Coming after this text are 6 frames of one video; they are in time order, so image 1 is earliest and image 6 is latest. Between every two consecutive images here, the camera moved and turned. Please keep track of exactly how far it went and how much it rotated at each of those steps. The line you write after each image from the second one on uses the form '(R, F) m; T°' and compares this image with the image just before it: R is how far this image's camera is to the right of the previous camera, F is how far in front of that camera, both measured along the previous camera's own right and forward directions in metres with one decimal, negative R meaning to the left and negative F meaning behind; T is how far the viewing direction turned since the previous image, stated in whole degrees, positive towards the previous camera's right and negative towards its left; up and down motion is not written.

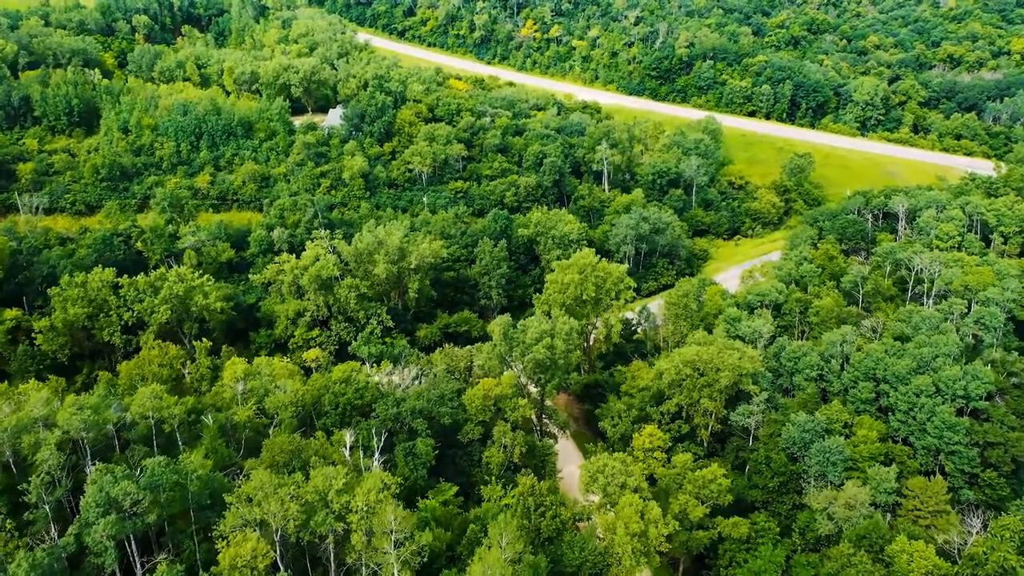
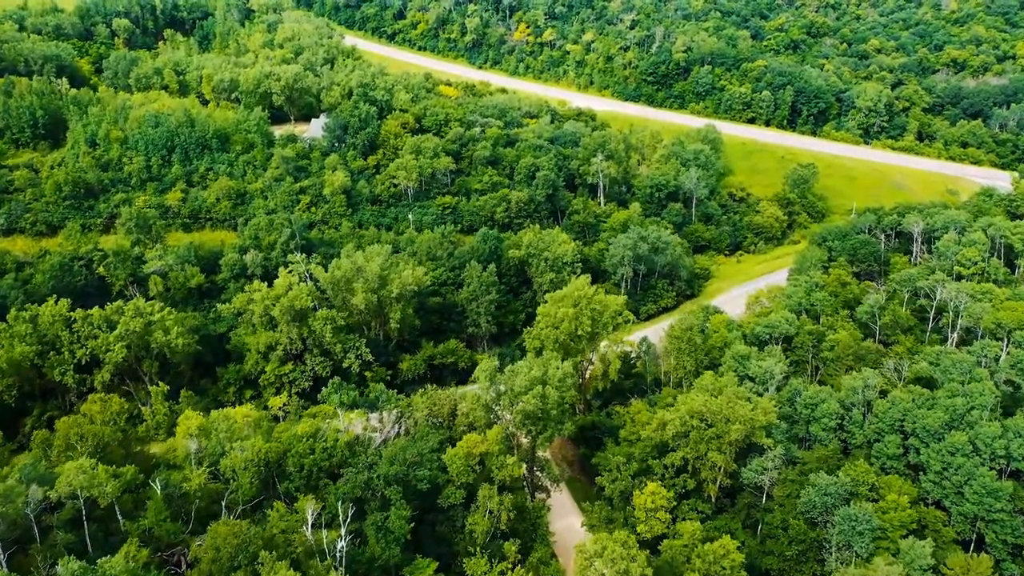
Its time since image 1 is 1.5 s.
(+0.4, +4.3) m; 0°
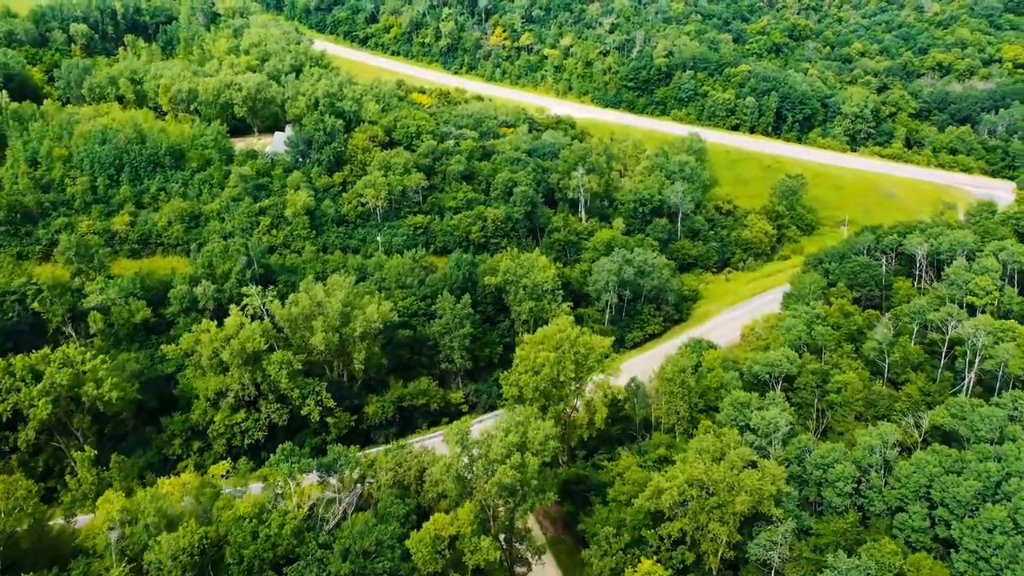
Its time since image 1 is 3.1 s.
(+0.4, +4.8) m; +1°
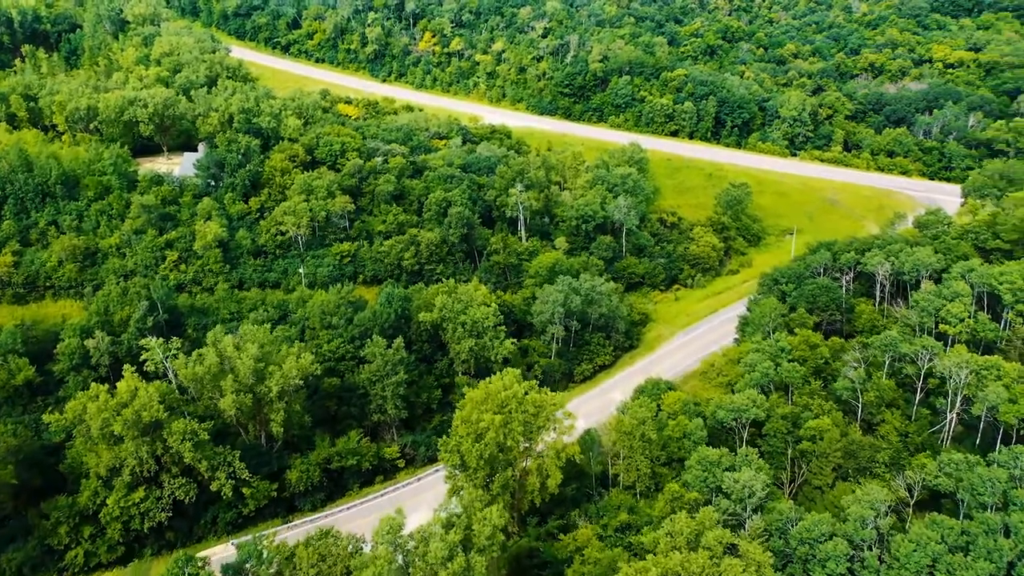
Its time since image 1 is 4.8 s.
(+0.3, +5.3) m; +4°
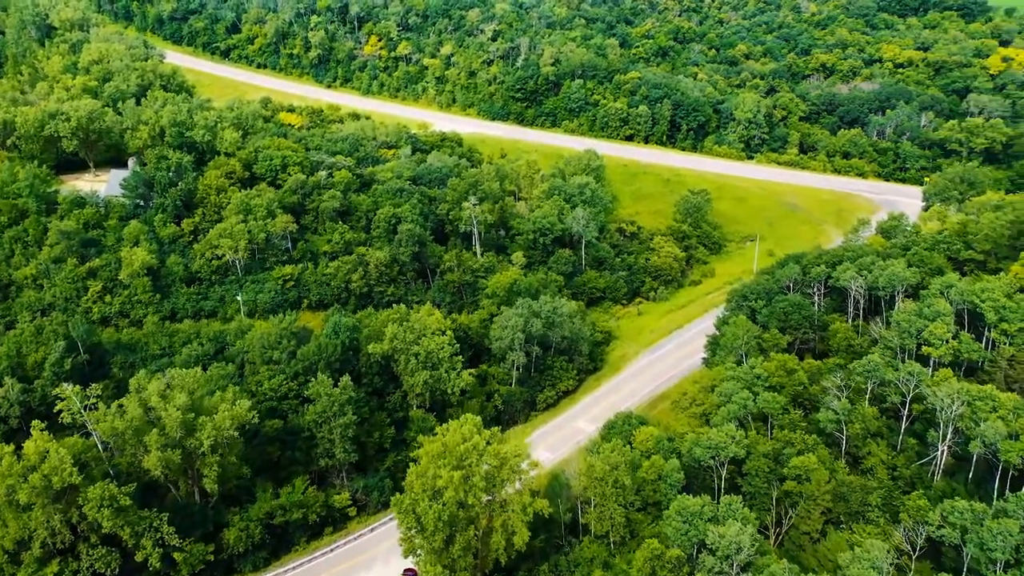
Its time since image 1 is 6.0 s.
(0.0, +3.8) m; +3°
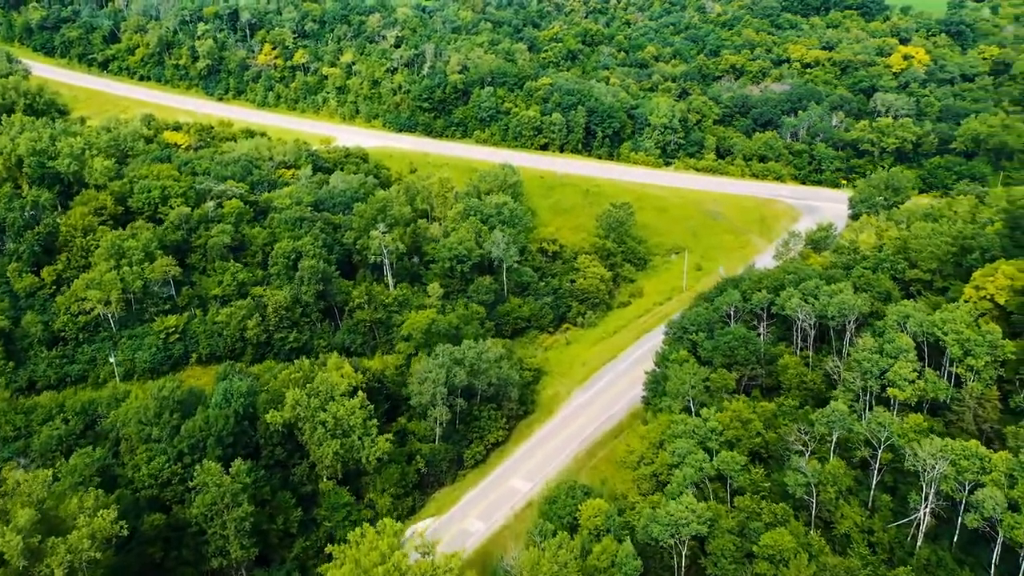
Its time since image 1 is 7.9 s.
(0.0, +5.9) m; +6°
